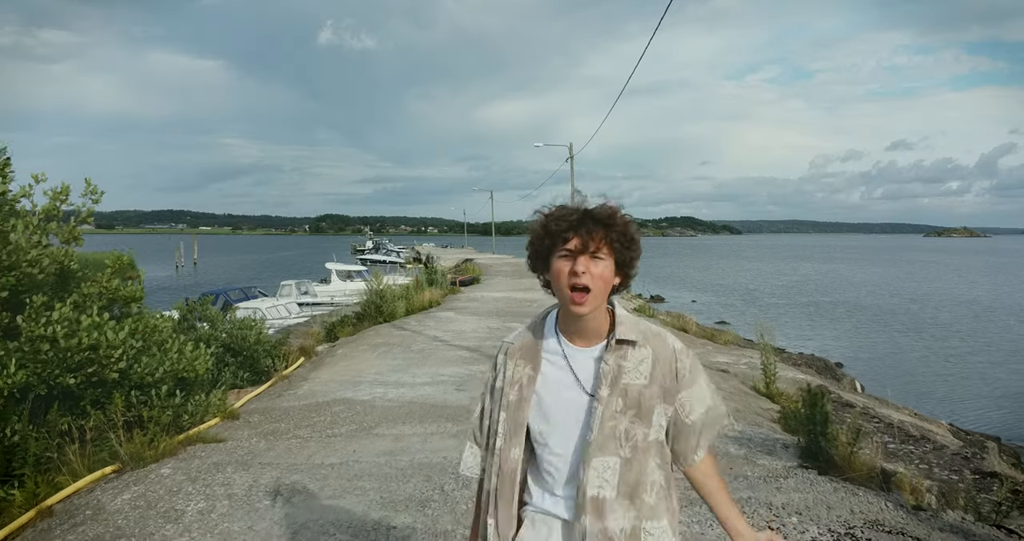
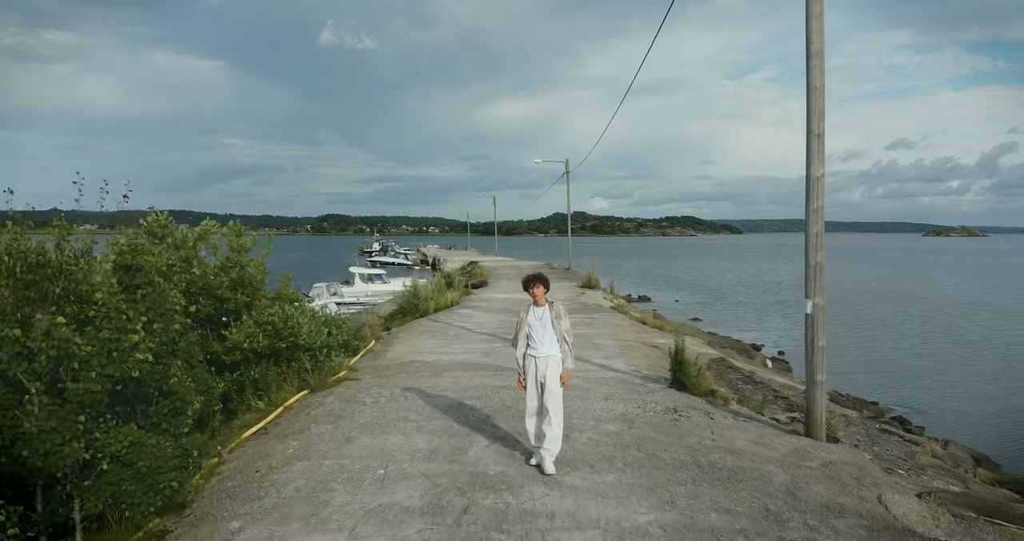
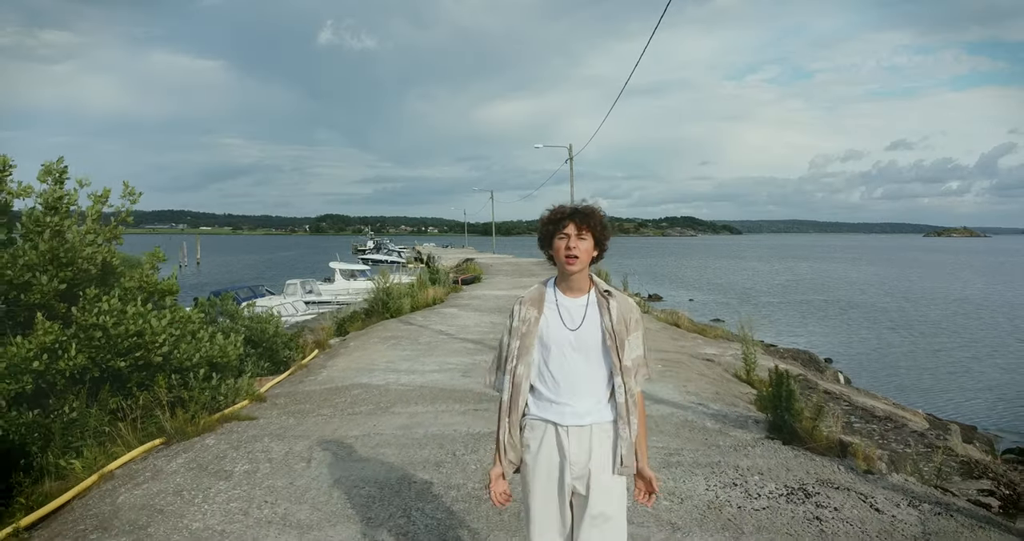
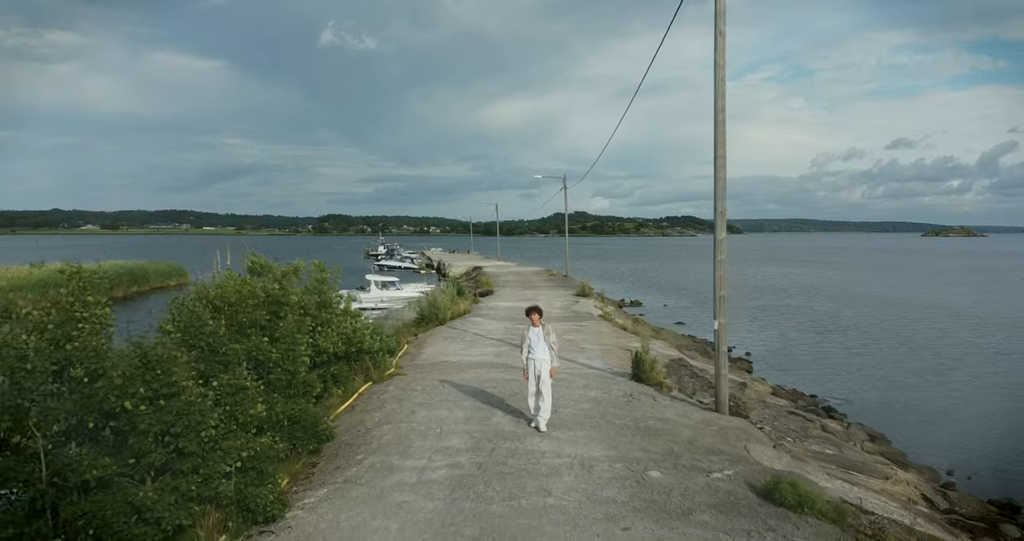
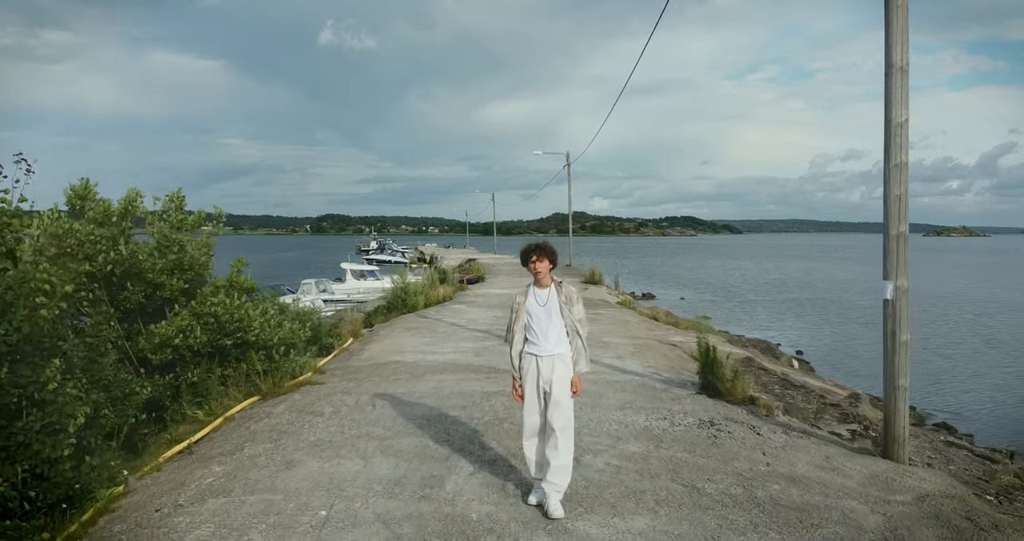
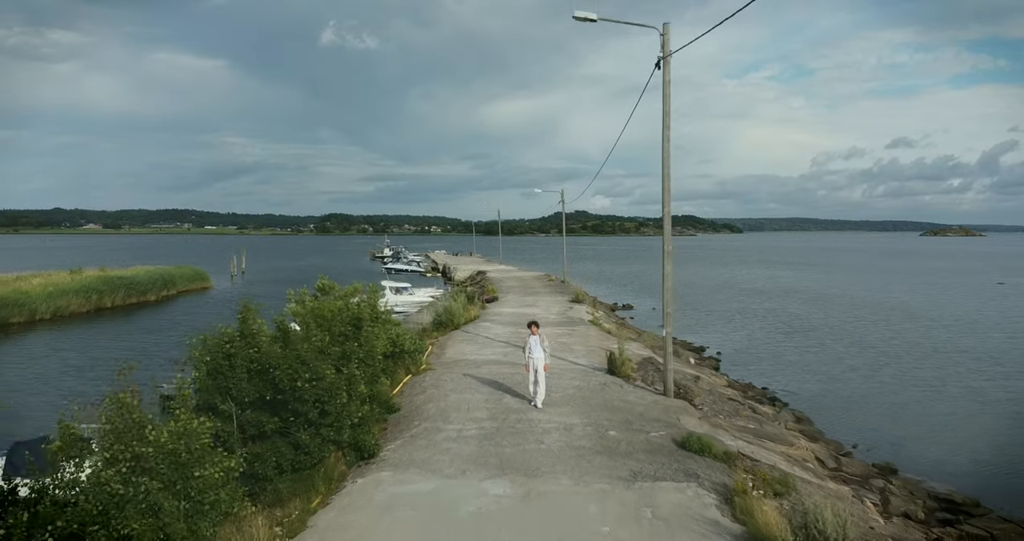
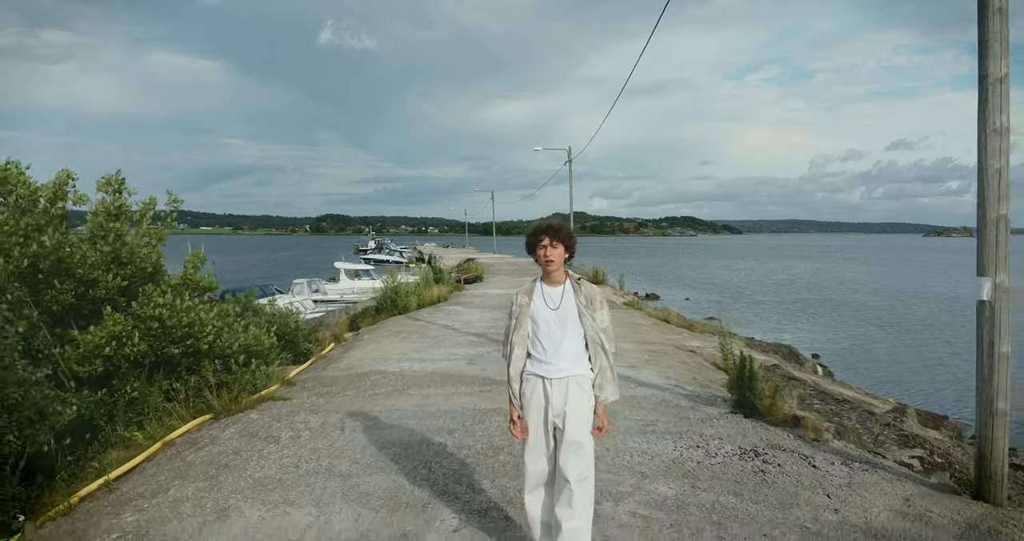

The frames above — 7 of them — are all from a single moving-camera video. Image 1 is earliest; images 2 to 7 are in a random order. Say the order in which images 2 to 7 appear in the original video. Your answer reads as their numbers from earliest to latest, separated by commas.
3, 7, 5, 2, 4, 6
